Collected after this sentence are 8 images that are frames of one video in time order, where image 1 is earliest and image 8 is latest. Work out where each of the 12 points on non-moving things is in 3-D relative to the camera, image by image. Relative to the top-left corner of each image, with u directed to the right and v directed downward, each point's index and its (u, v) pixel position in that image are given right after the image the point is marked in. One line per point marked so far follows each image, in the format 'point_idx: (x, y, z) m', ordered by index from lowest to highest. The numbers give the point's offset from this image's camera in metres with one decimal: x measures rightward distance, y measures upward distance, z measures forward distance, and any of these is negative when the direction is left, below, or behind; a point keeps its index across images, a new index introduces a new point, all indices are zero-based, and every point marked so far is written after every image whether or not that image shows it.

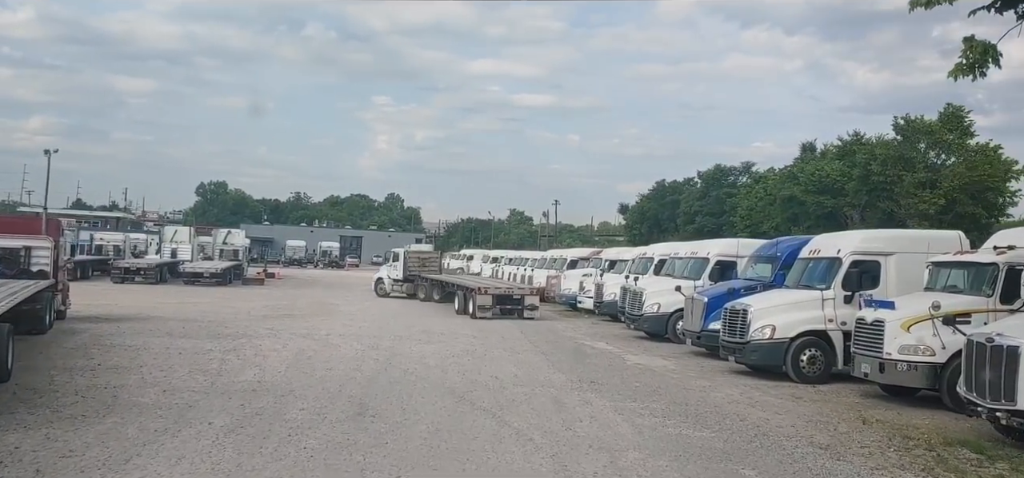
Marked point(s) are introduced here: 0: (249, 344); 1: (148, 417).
0: (-5.4, -2.2, +15.5) m
1: (-4.0, -2.0, +8.3) m
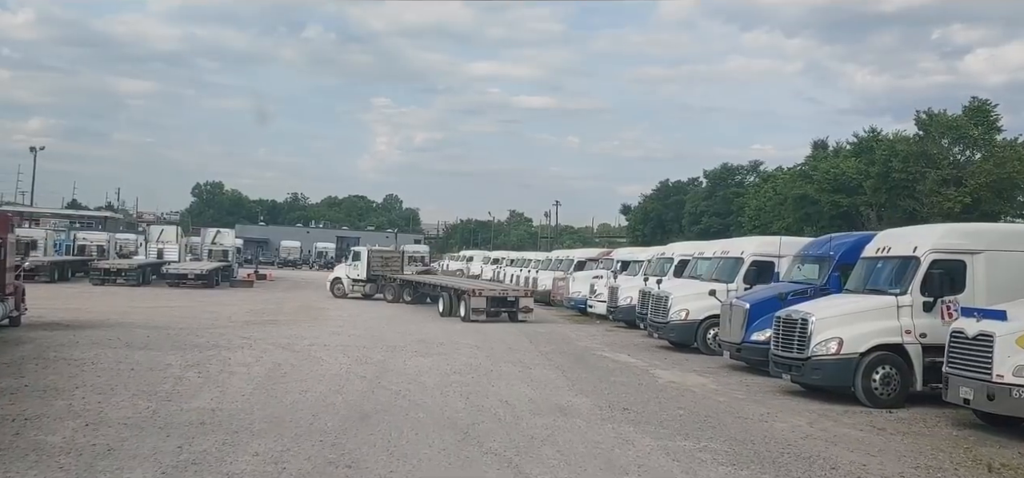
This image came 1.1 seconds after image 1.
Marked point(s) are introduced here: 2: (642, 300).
0: (-5.2, -2.1, +13.4) m
1: (-3.8, -1.9, +6.1) m
2: (+3.3, -1.6, +19.4) m
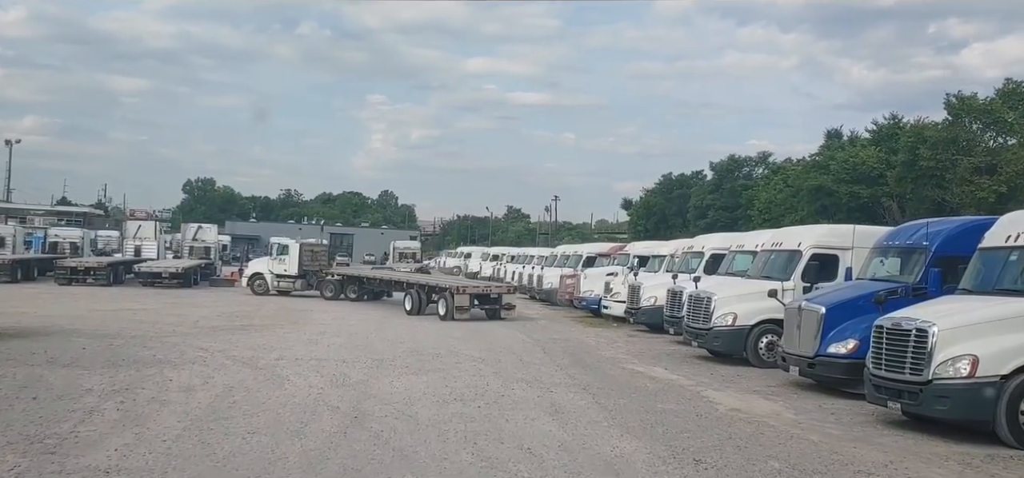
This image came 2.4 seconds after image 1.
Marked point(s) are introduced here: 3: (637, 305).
0: (-5.0, -2.0, +10.6) m
1: (-3.6, -1.8, +3.4) m
2: (+3.5, -1.3, +16.7) m
3: (+3.2, -1.7, +19.3) m
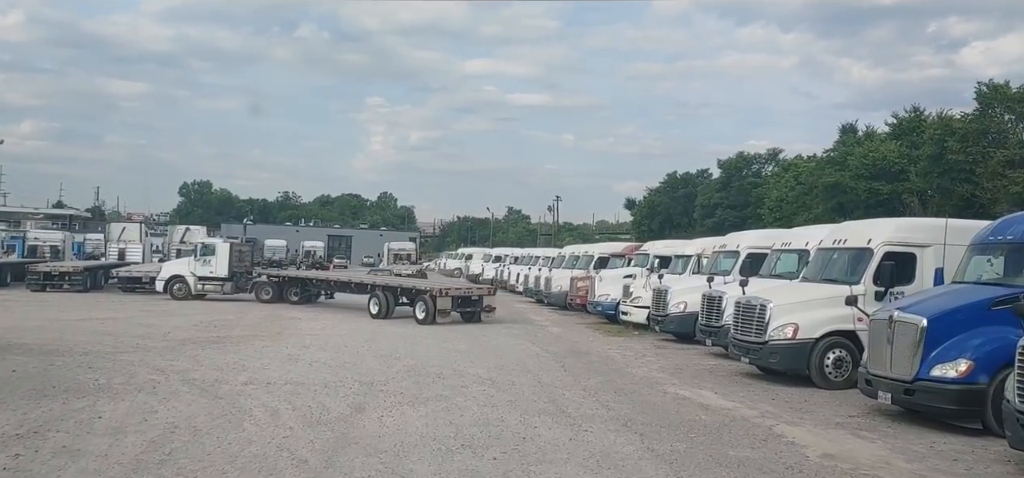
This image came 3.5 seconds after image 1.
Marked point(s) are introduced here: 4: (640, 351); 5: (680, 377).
0: (-4.7, -1.9, +8.3) m
1: (-3.3, -1.7, +1.1) m
2: (+3.8, -1.3, +14.4) m
3: (+3.4, -1.6, +17.0) m
4: (+2.6, -2.3, +15.3) m
5: (+2.7, -2.2, +12.1) m
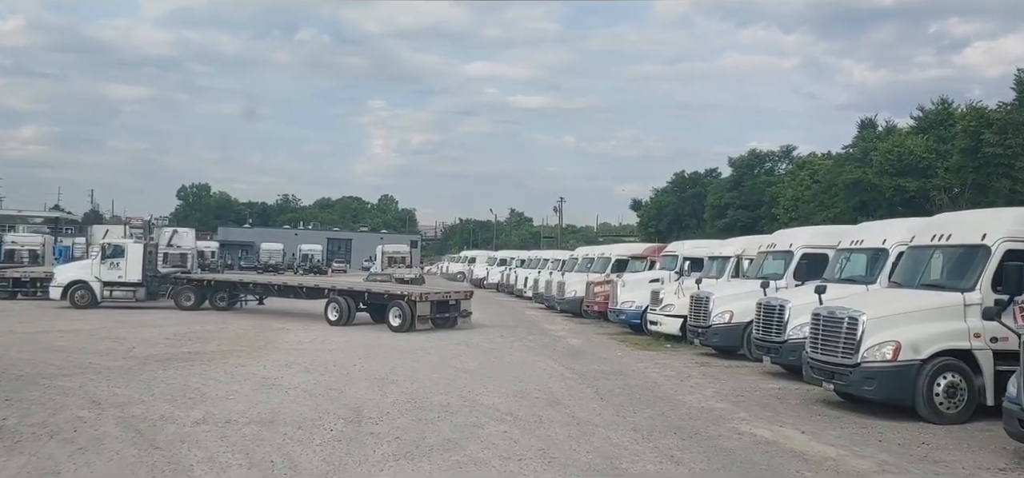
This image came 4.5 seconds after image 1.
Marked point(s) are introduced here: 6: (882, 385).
0: (-4.4, -1.9, +6.0) m
1: (-3.0, -1.7, -1.2) m
2: (+4.1, -1.3, +12.0) m
3: (+3.8, -1.6, +14.7) m
4: (+2.9, -2.2, +13.0) m
5: (+3.0, -2.2, +9.8) m
6: (+4.3, -1.7, +8.8) m
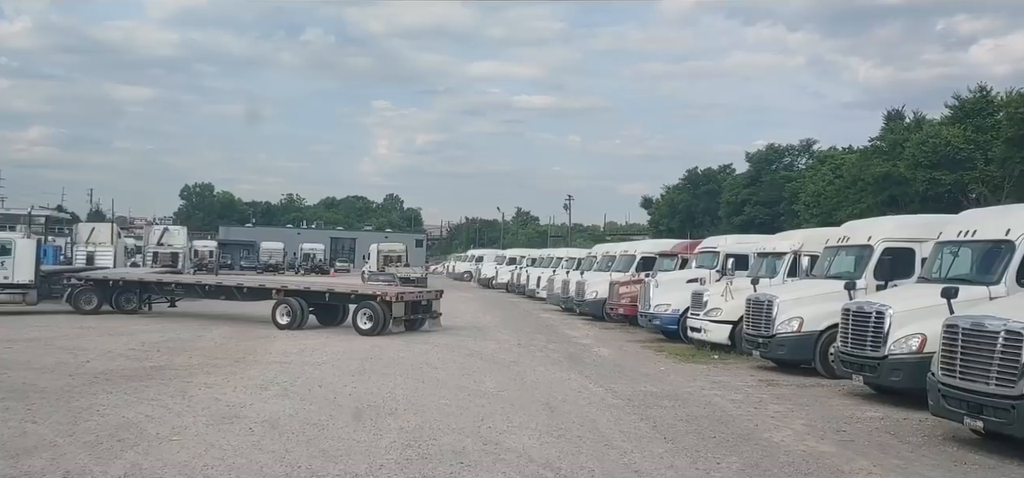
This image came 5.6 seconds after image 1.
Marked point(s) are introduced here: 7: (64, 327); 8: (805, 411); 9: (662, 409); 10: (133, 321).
0: (-4.1, -1.8, +3.6) m
1: (-2.8, -1.6, -3.6) m
2: (+4.4, -1.1, +9.6) m
3: (+4.1, -1.5, +12.2) m
4: (+3.3, -2.1, +10.5) m
5: (+3.4, -2.1, +7.3) m
6: (+4.7, -1.6, +6.4) m
7: (-10.6, -2.2, +18.4) m
8: (+3.6, -2.1, +9.3) m
9: (+1.8, -2.0, +9.0) m
10: (-9.6, -2.2, +19.6) m
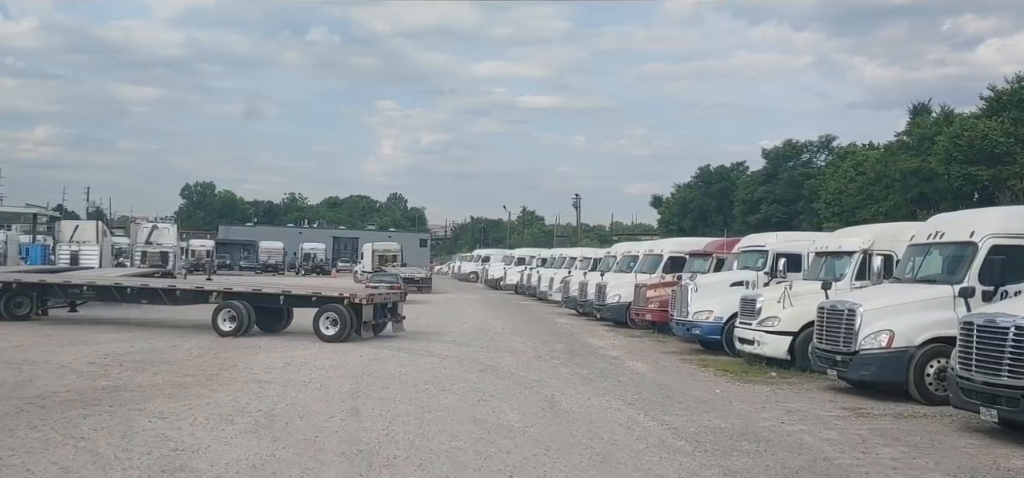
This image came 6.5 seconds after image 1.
0: (-3.8, -1.7, +1.5) m
1: (-2.5, -1.5, -5.7) m
2: (+4.8, -1.1, +7.4) m
3: (+4.5, -1.4, +10.1) m
4: (+3.6, -2.1, +8.4) m
5: (+3.7, -2.0, +5.2) m
6: (+5.0, -1.5, +4.2) m
7: (-10.2, -2.1, +16.3) m
8: (+3.9, -2.0, +7.1) m
9: (+2.2, -2.0, +6.8) m
10: (-9.2, -2.1, +17.5) m
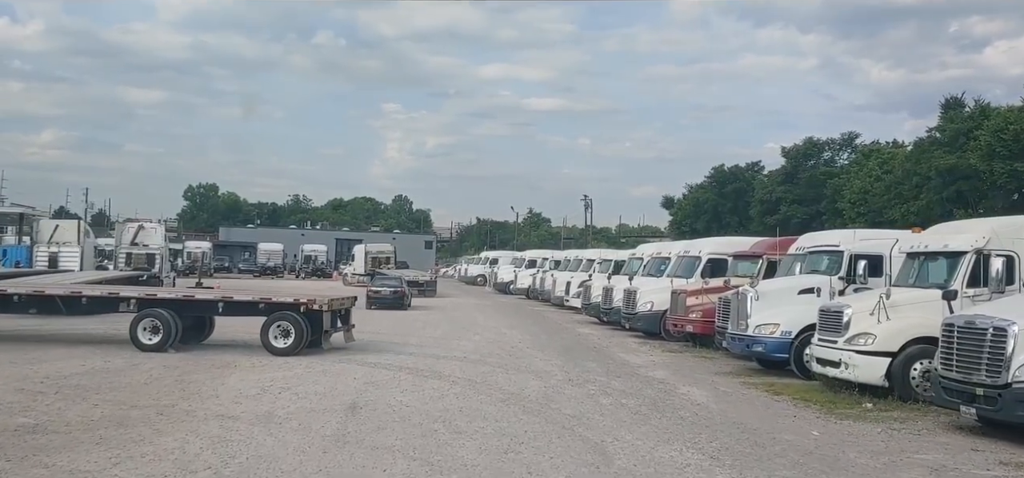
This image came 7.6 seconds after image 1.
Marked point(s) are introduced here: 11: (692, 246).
0: (-3.5, -1.7, -0.9) m
1: (-2.2, -1.4, -8.2) m
2: (+5.1, -1.0, +5.0) m
3: (+4.9, -1.4, +7.6) m
4: (+4.0, -2.0, +5.9) m
5: (+4.0, -1.9, +2.7) m
6: (+5.3, -1.5, +1.7) m
7: (-9.8, -2.1, +13.9) m
8: (+4.3, -2.0, +4.6) m
9: (+2.5, -1.9, +4.4) m
10: (-8.8, -2.1, +15.1) m
11: (+4.8, -0.3, +19.5) m
